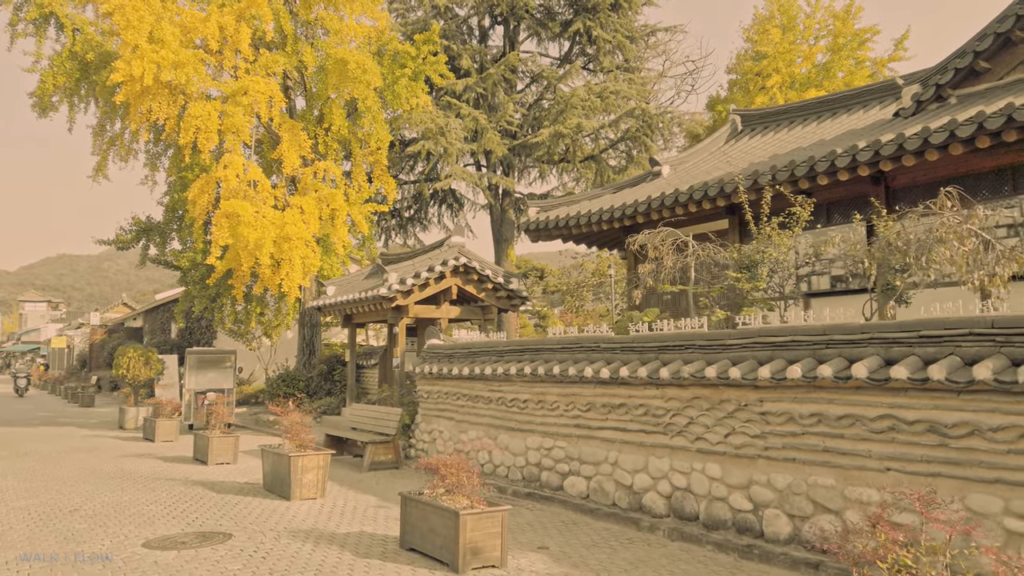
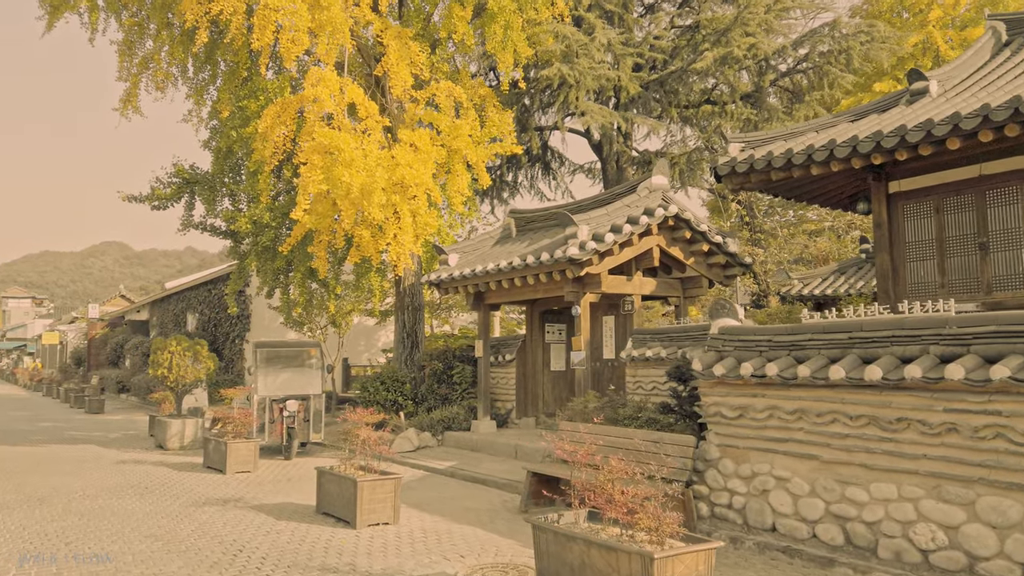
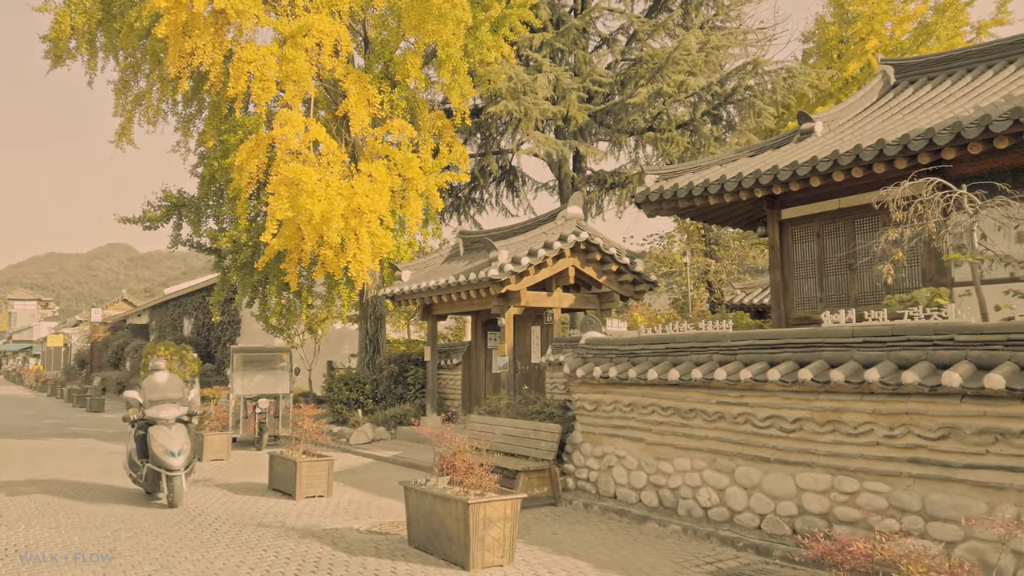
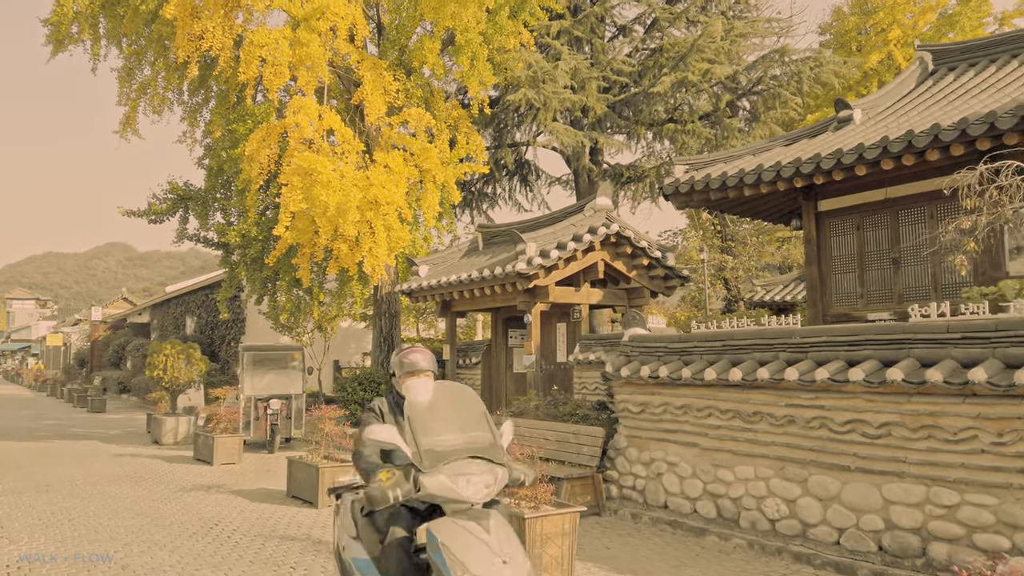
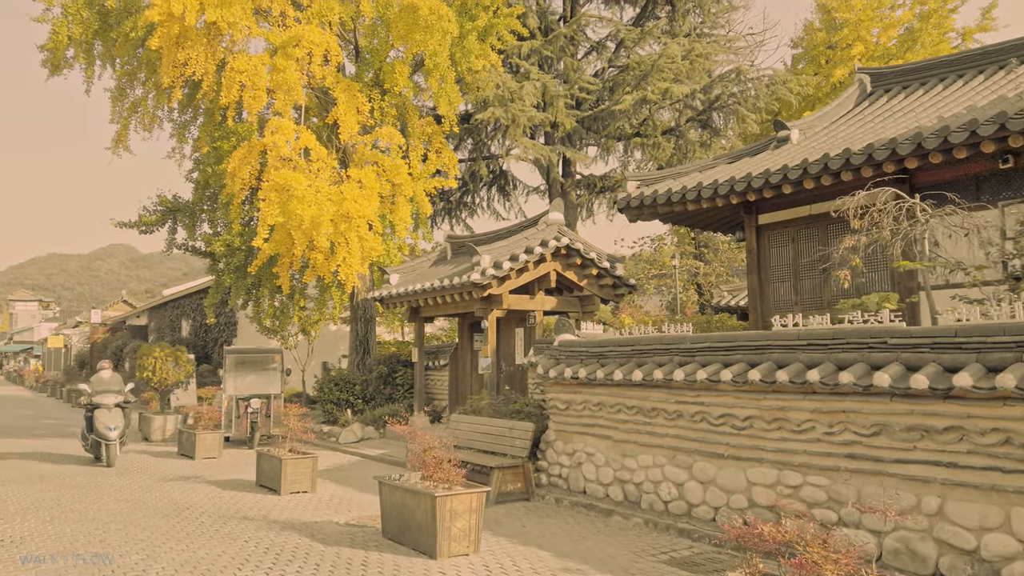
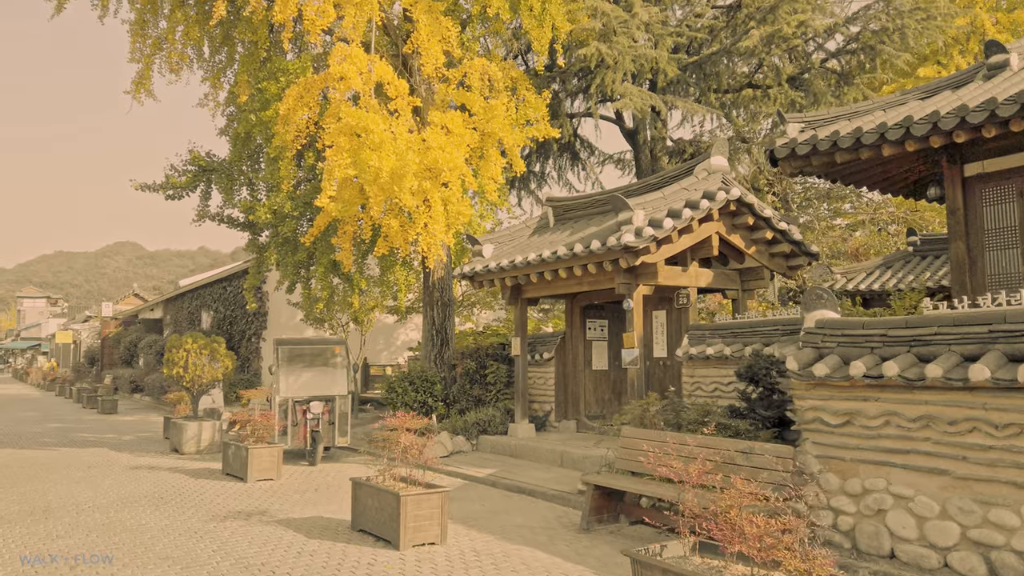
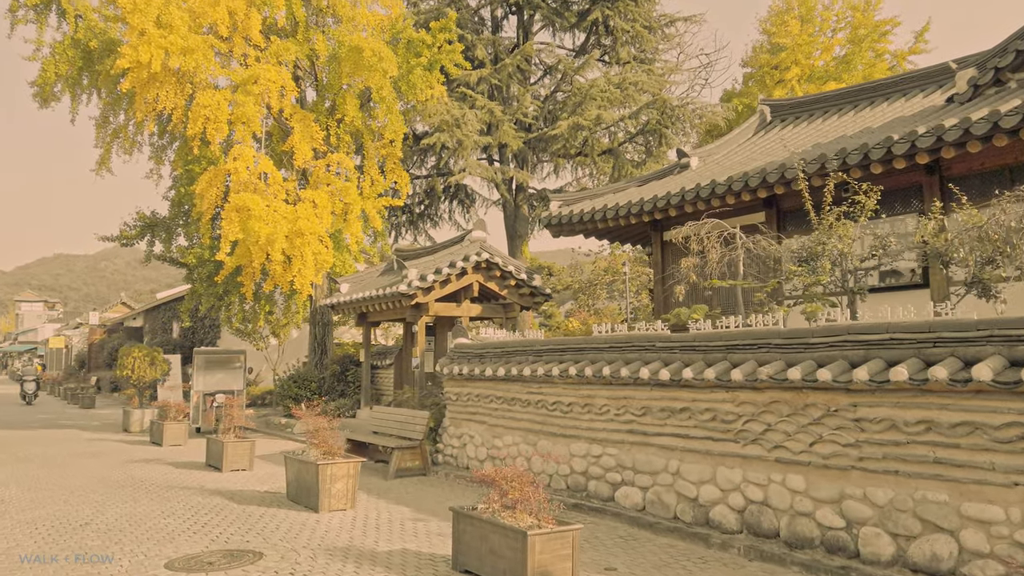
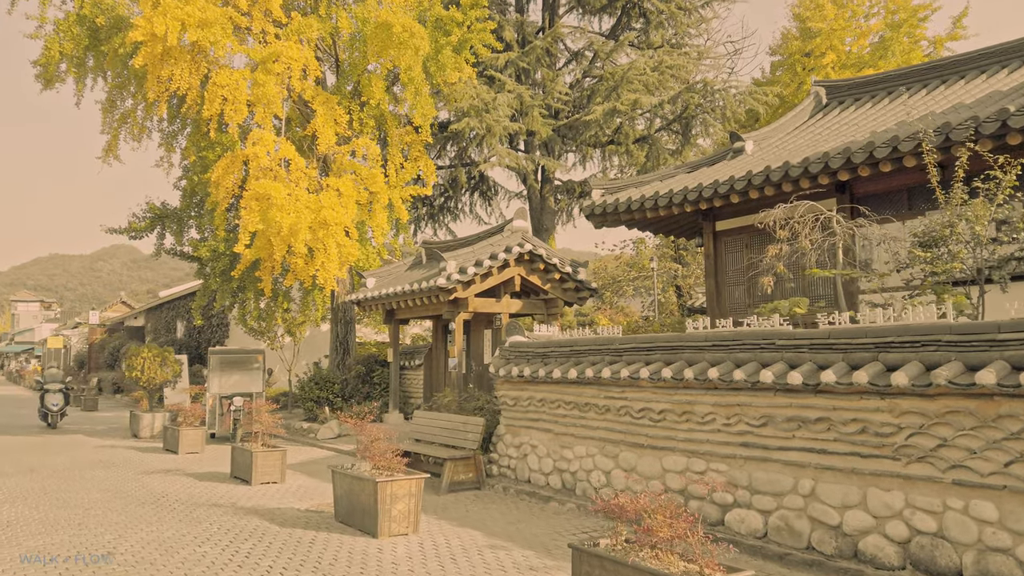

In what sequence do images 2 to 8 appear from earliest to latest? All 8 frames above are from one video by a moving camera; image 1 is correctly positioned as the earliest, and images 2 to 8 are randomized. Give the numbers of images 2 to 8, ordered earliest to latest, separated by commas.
7, 8, 5, 3, 4, 2, 6
